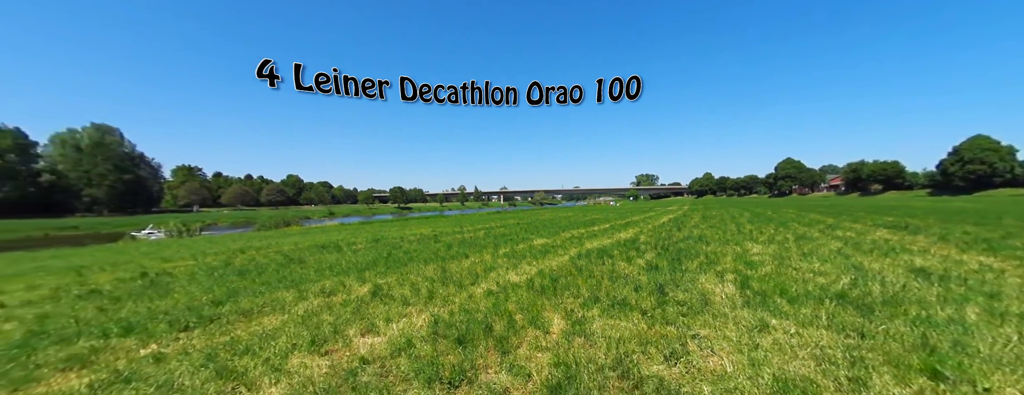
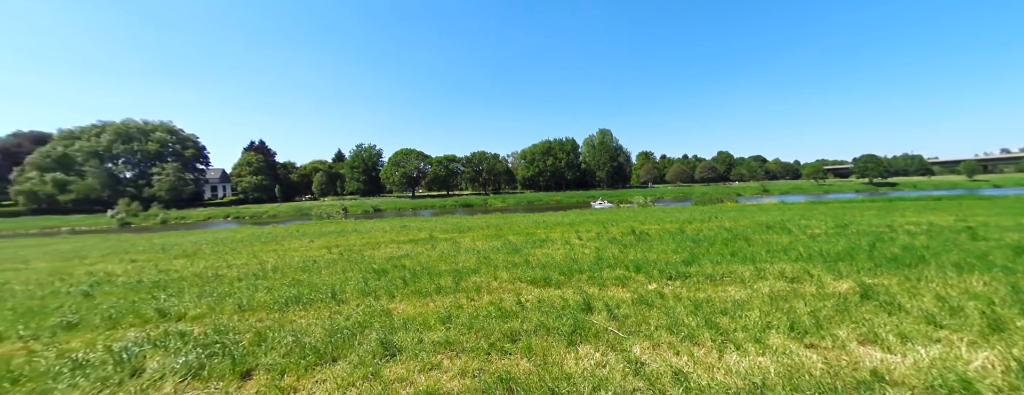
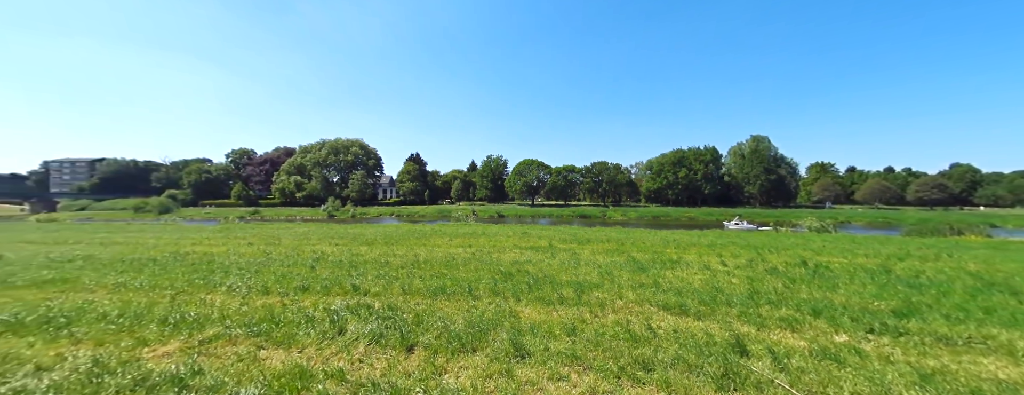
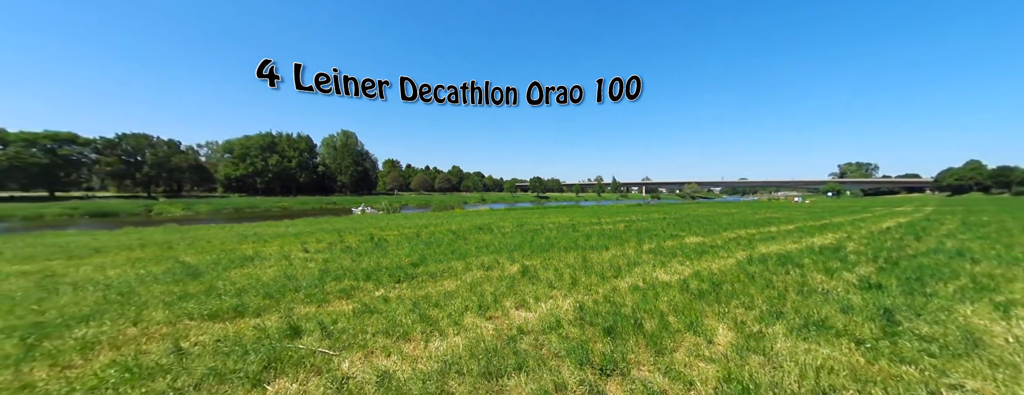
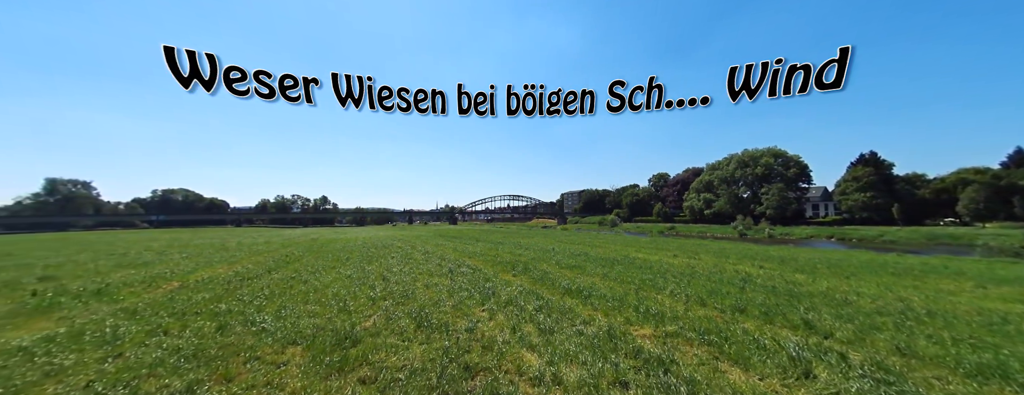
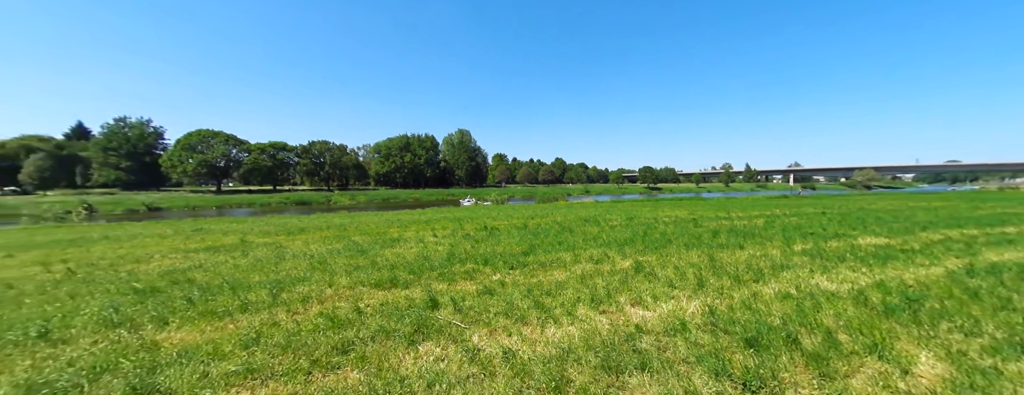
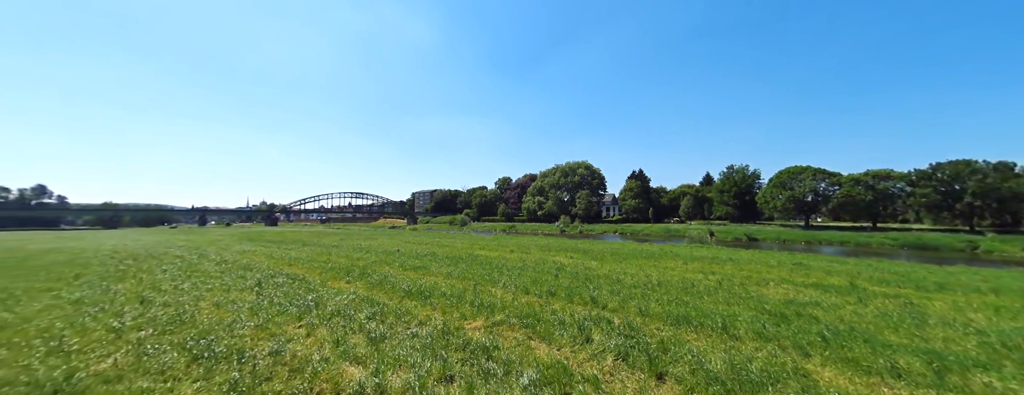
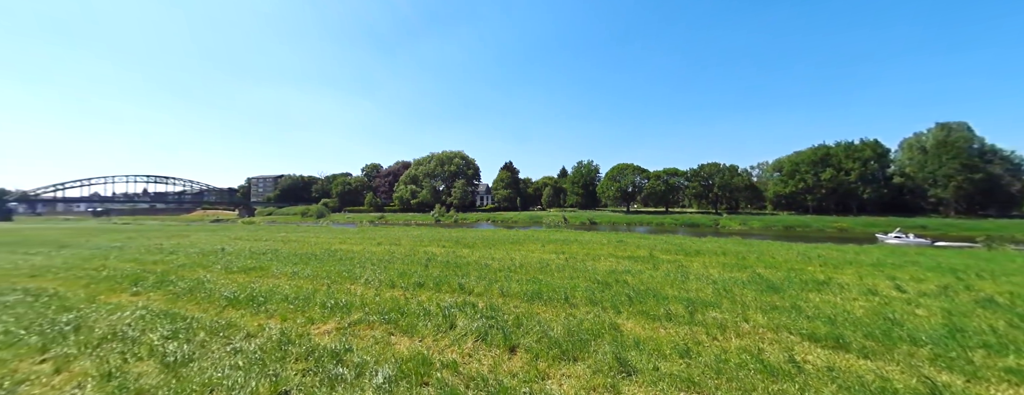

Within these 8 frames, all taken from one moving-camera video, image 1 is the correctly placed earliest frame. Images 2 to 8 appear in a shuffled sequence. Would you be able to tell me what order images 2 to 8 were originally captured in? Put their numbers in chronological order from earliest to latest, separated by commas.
4, 6, 2, 3, 8, 7, 5
